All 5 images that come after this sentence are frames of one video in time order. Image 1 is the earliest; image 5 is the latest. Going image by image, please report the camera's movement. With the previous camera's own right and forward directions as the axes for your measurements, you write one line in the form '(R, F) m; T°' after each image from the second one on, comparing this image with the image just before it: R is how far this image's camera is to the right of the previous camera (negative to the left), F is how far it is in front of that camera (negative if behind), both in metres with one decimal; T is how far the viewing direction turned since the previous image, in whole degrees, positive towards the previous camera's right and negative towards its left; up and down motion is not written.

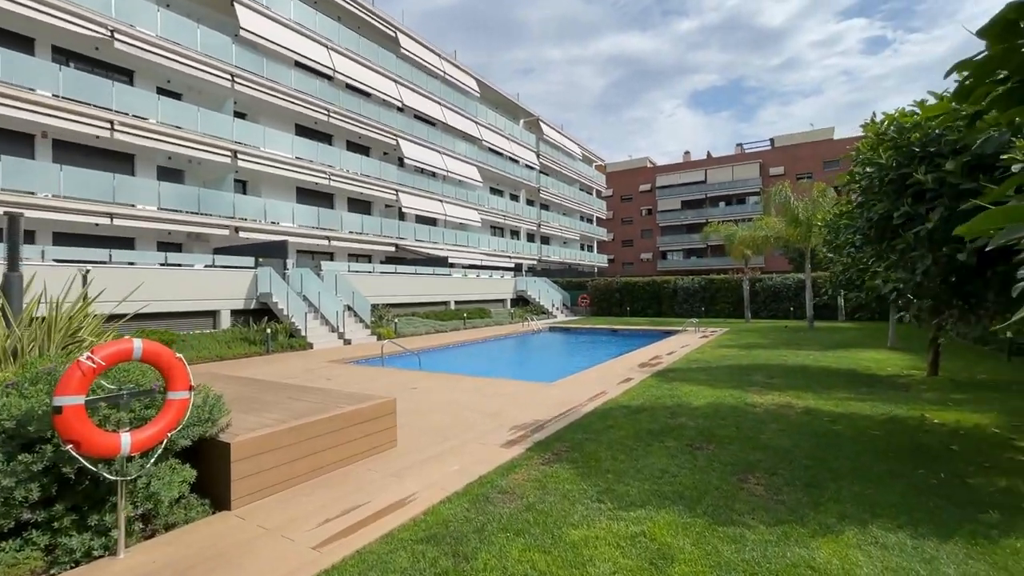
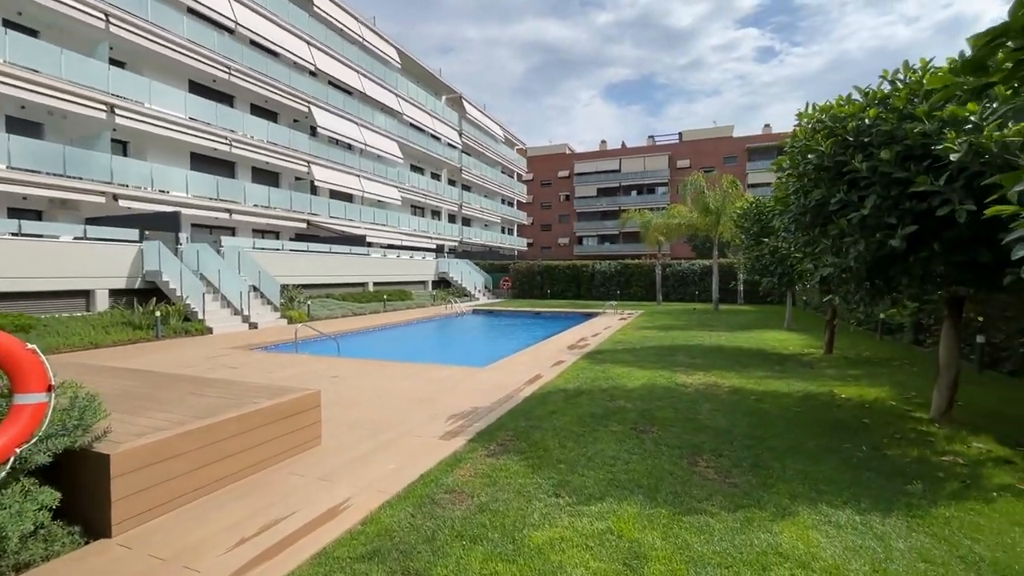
(-0.2, +0.4) m; +10°
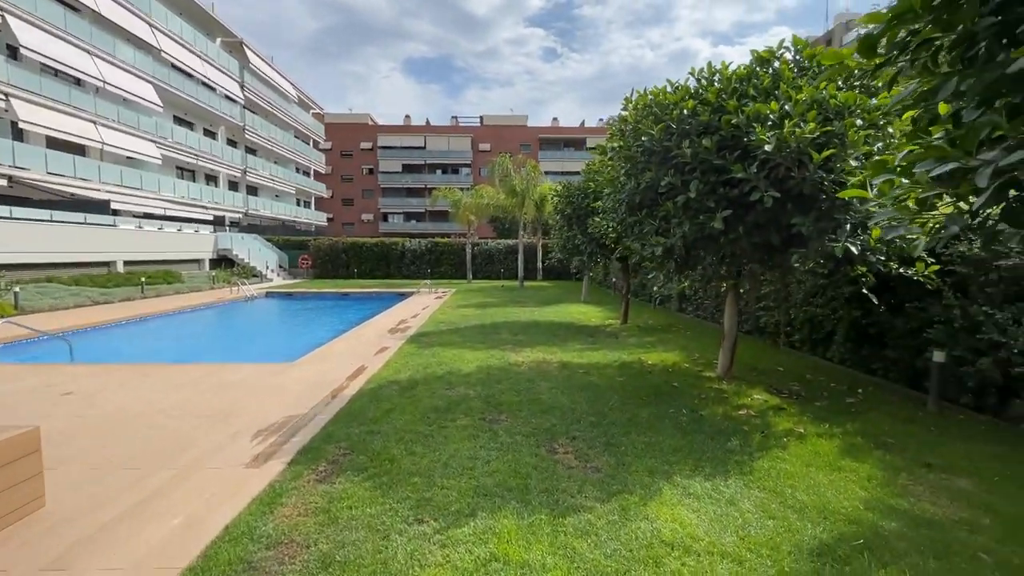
(-0.3, +0.7) m; +23°
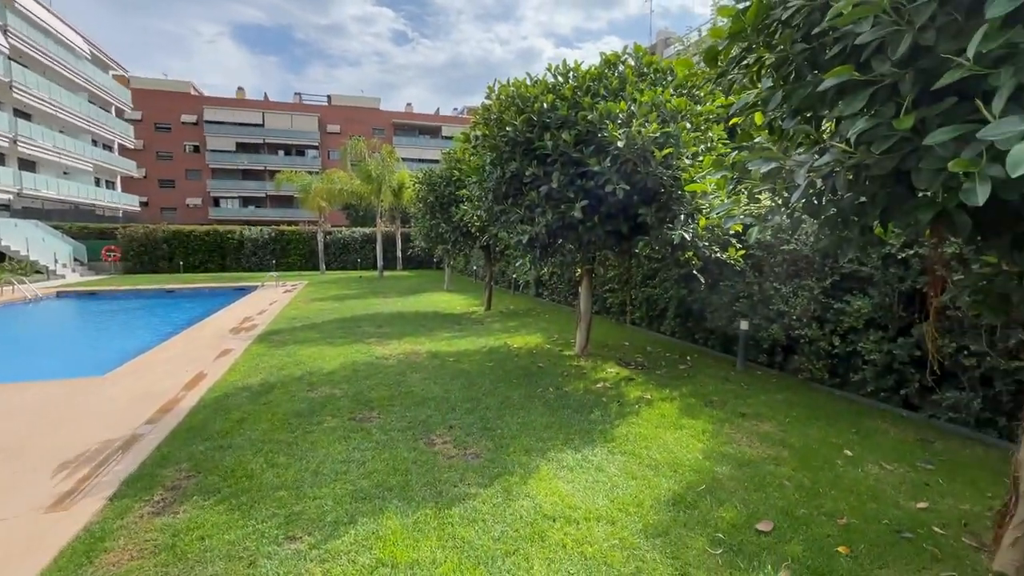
(-0.1, +0.1) m; +17°
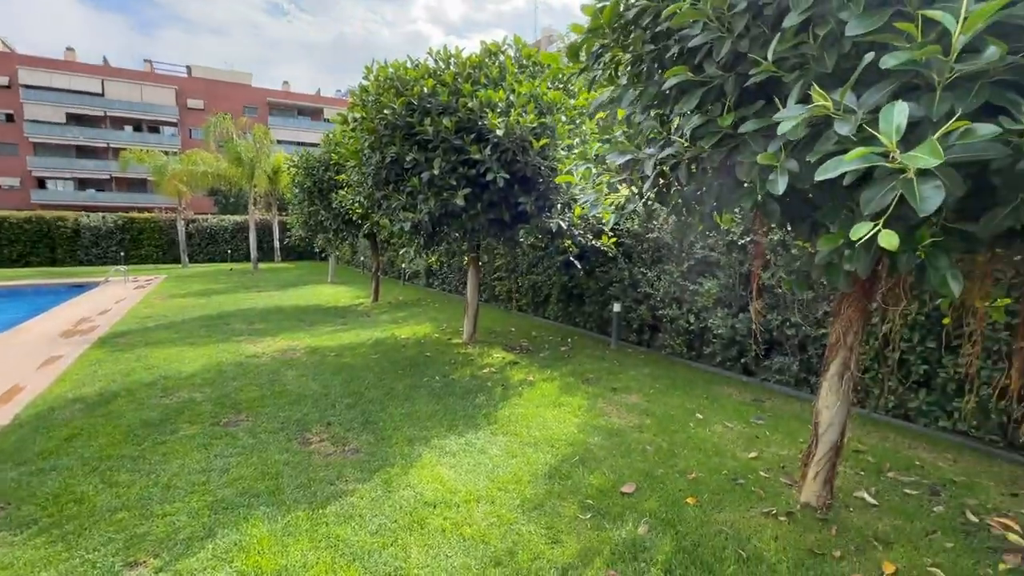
(+0.1, 0.0) m; +13°
